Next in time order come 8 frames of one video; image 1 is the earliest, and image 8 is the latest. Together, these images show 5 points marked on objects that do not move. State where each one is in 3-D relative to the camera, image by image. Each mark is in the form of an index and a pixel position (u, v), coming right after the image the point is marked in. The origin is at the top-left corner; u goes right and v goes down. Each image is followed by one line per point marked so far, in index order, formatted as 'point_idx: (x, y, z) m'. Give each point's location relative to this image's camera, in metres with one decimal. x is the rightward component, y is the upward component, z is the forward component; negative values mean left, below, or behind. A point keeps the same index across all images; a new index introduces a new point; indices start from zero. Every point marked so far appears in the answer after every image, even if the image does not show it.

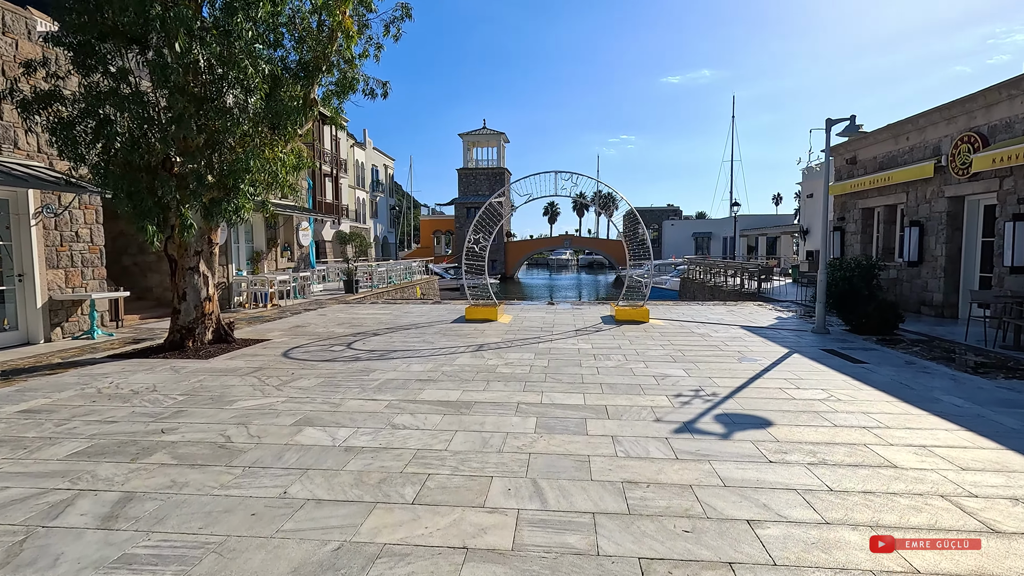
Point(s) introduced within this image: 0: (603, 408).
0: (+0.8, -1.0, +4.6) m
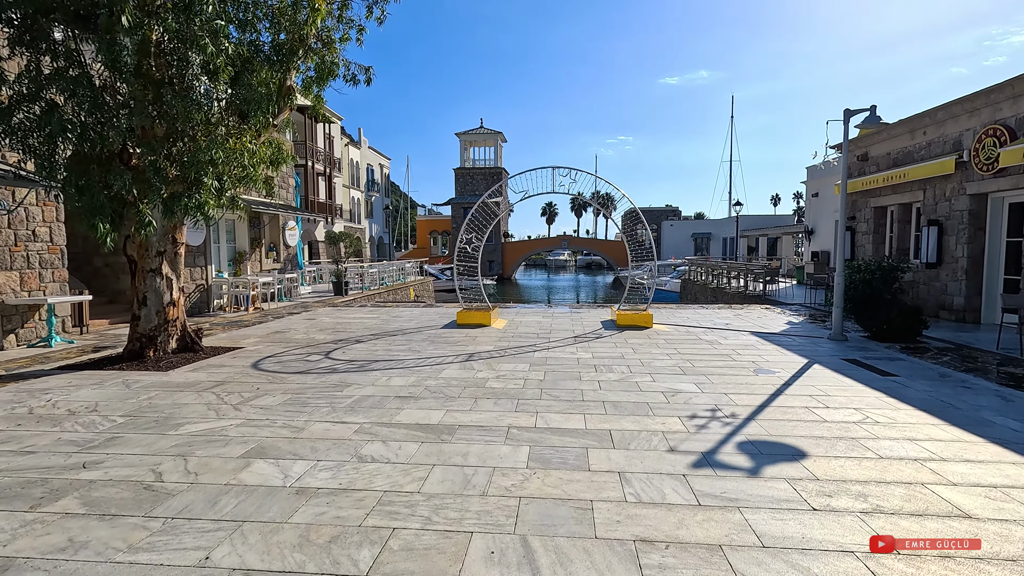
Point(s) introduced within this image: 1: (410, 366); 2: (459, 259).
0: (+0.7, -1.1, +4.0) m
1: (-1.2, -0.9, +6.3) m
2: (-1.3, +0.8, +13.0) m
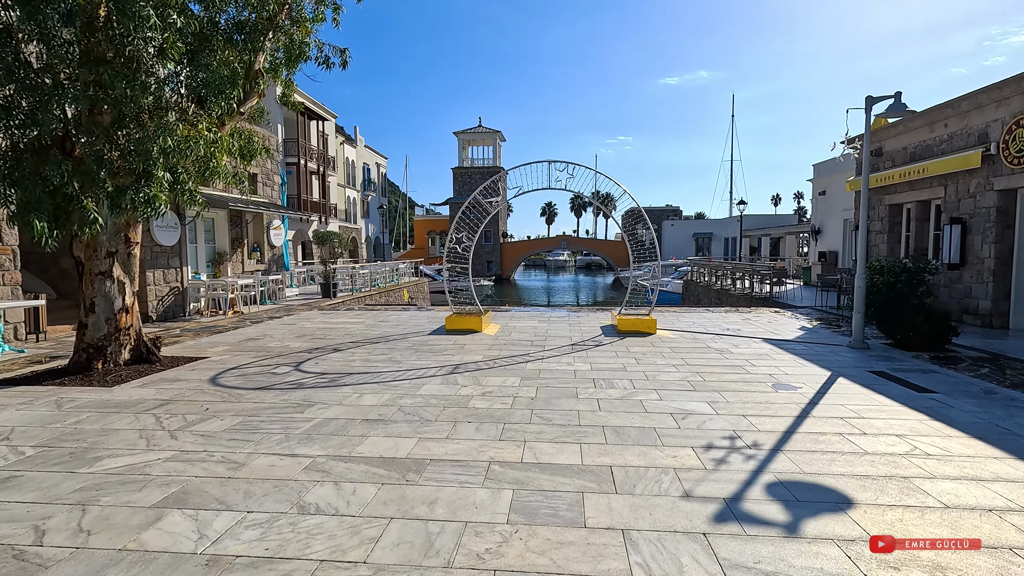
0: (+0.6, -1.1, +3.3) m
1: (-1.3, -1.0, +5.6) m
2: (-1.4, +0.7, +12.3) m
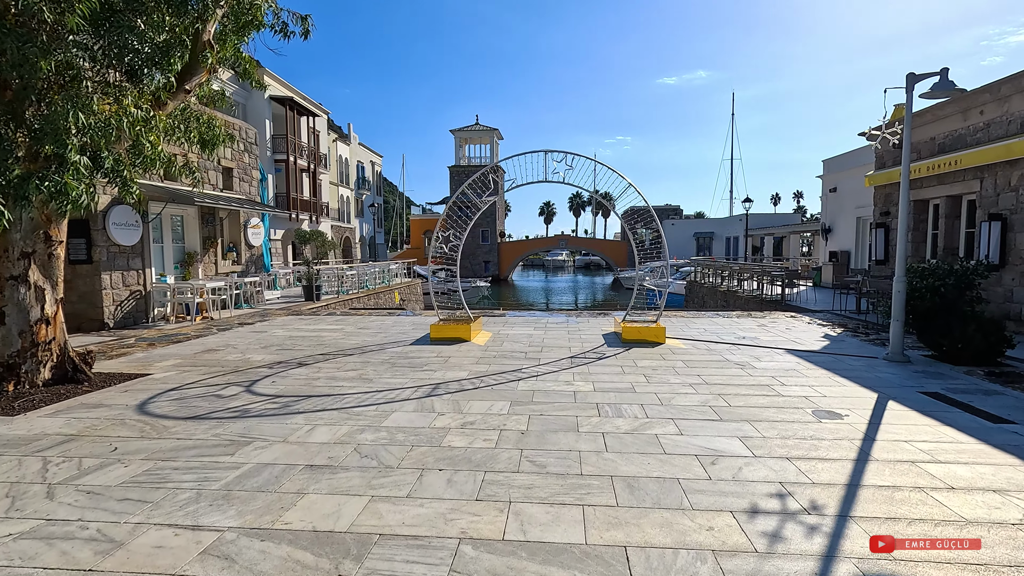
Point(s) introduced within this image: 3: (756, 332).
0: (+0.5, -1.2, +2.4) m
1: (-1.4, -1.0, +4.7) m
2: (-1.5, +0.7, +11.4) m
3: (+4.0, -0.7, +8.9) m
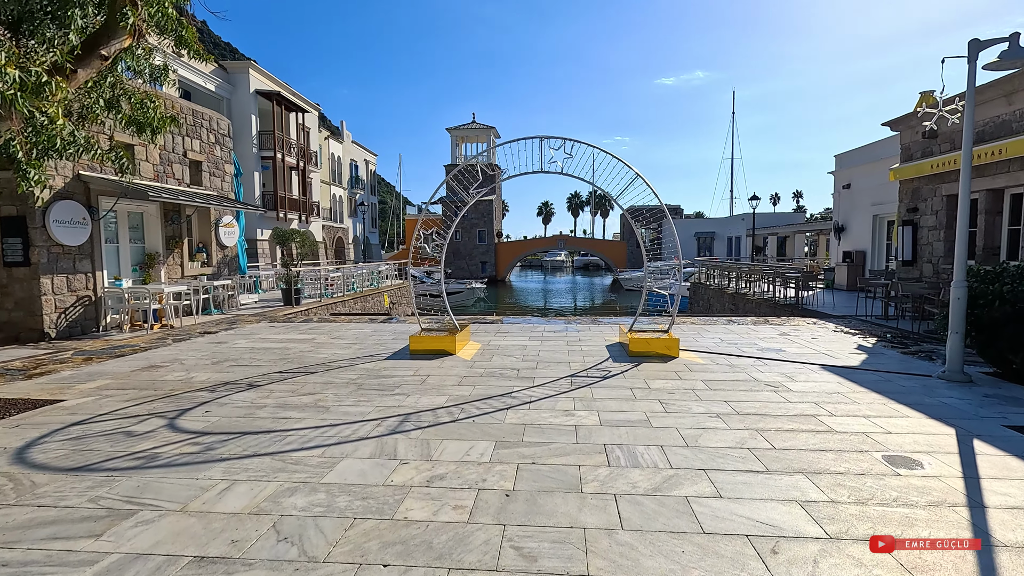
0: (+0.4, -1.3, +1.3) m
1: (-1.5, -1.1, +3.7) m
2: (-1.6, +0.6, +10.4) m
3: (+3.9, -0.8, +7.8) m
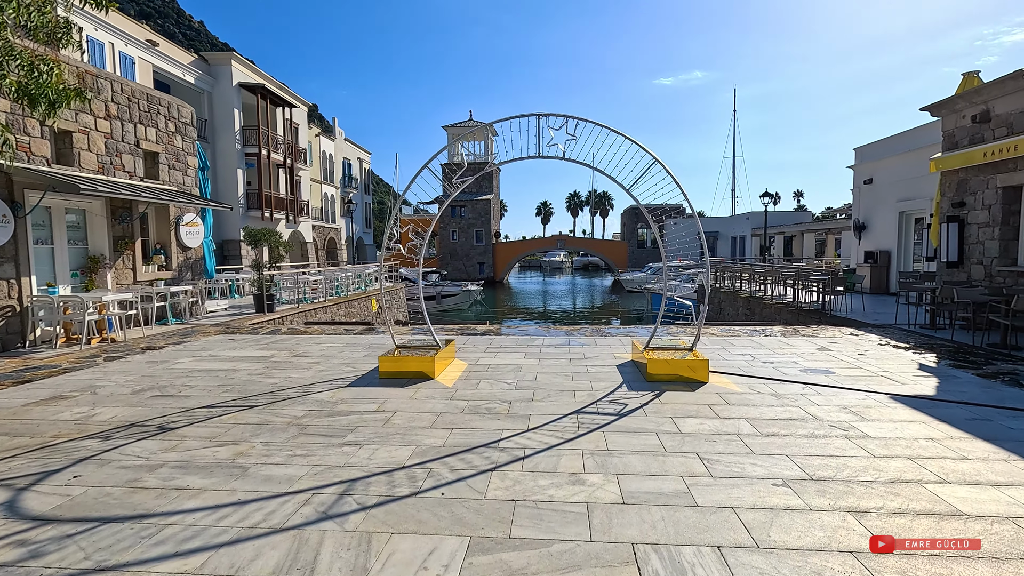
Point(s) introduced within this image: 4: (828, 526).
0: (+0.3, -1.4, +0.1) m
1: (-1.6, -1.2, +2.4) m
2: (-1.7, +0.5, +9.1) m
3: (+3.8, -0.9, +6.6) m
4: (+1.6, -1.2, +2.7) m
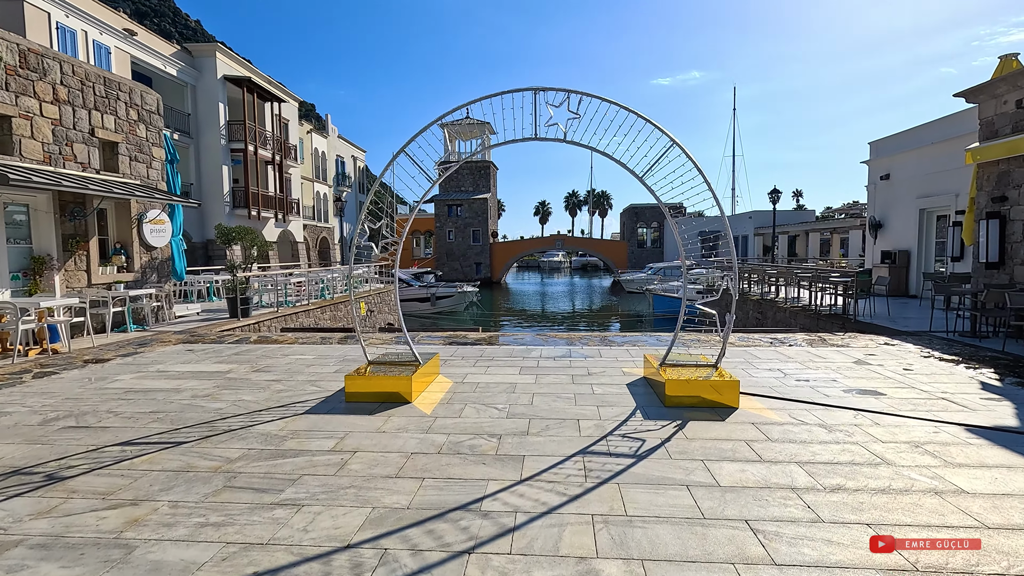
0: (+0.2, -1.4, -0.8) m
1: (-1.7, -1.3, +1.5) m
2: (-1.8, +0.4, +8.2) m
3: (+3.7, -0.9, +5.7) m
4: (+1.5, -1.2, +1.8) m
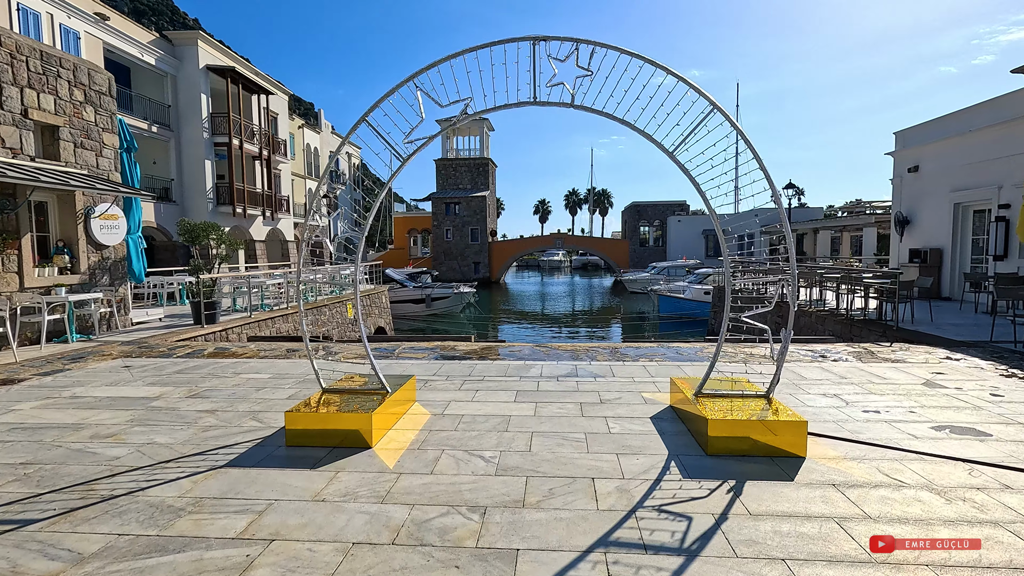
0: (+0.2, -1.5, -2.0) m
1: (-1.7, -1.3, +0.3) m
2: (-1.9, +0.4, +7.0) m
3: (+3.7, -1.0, +4.5) m
4: (+1.4, -1.3, +0.6) m
